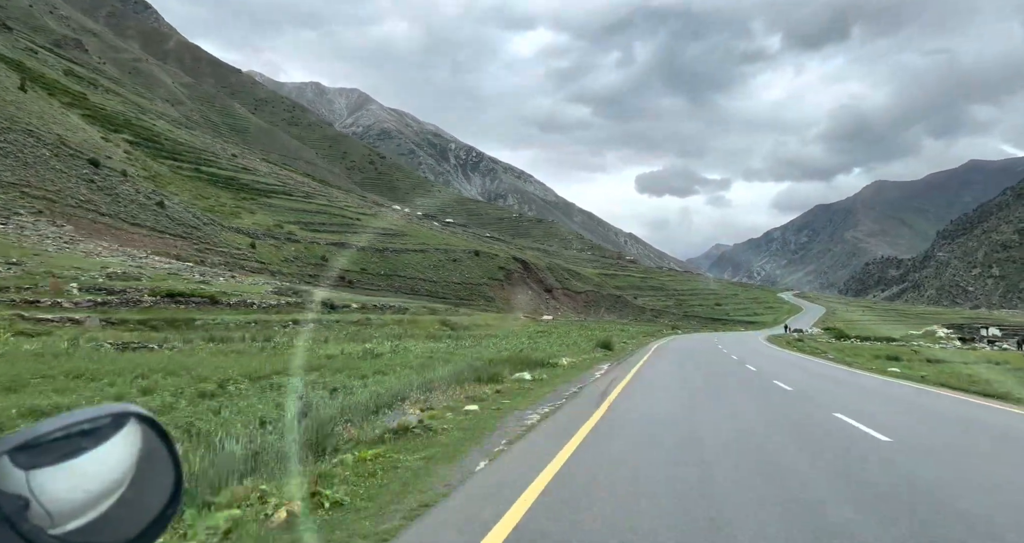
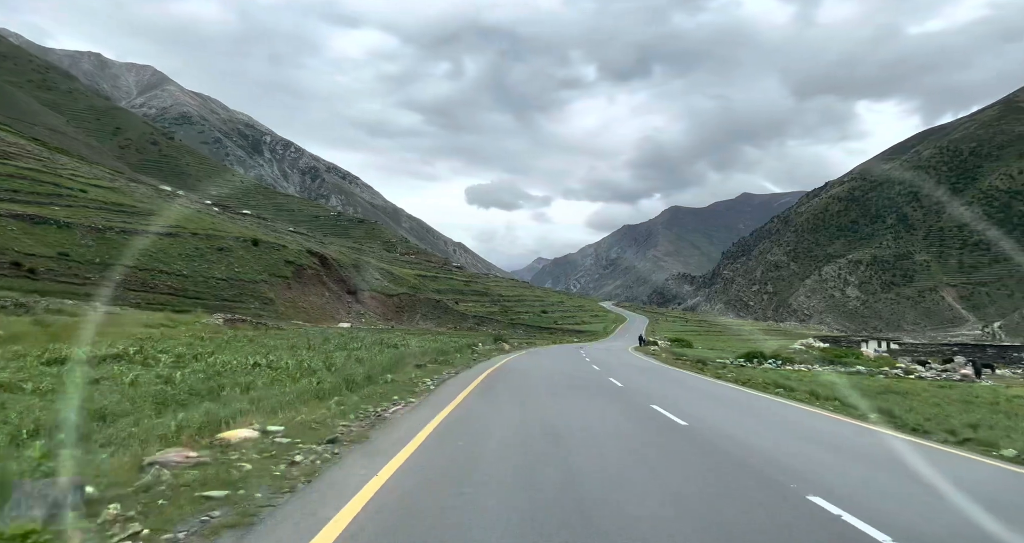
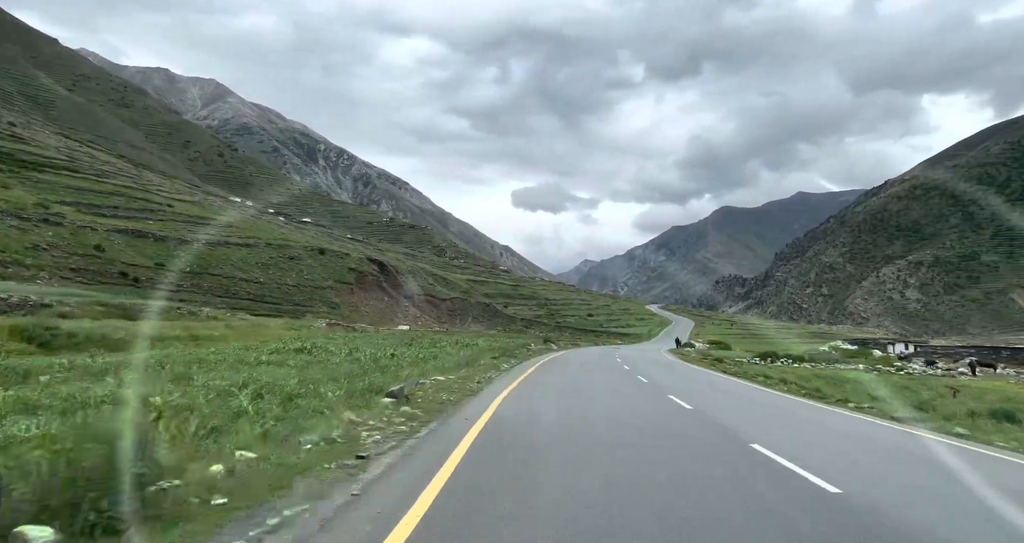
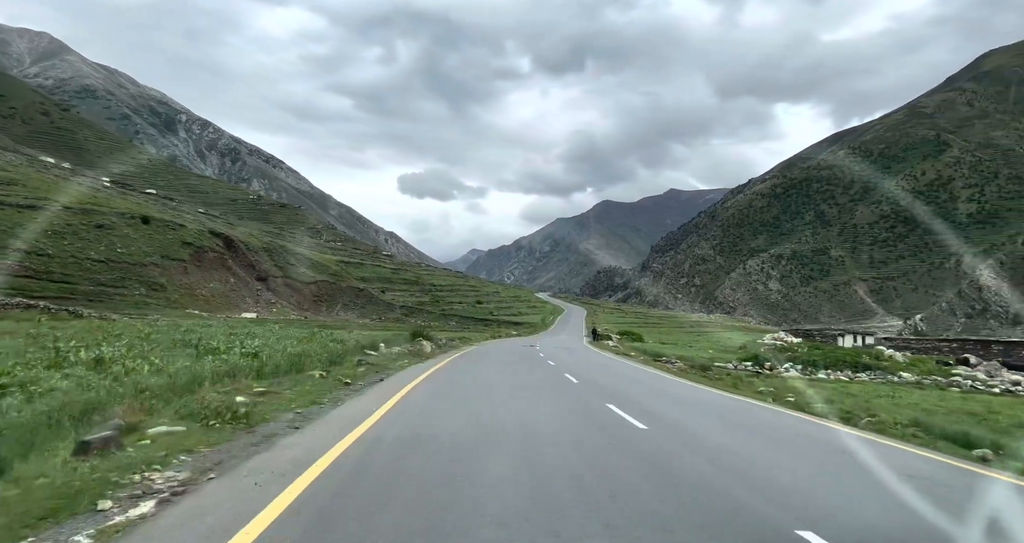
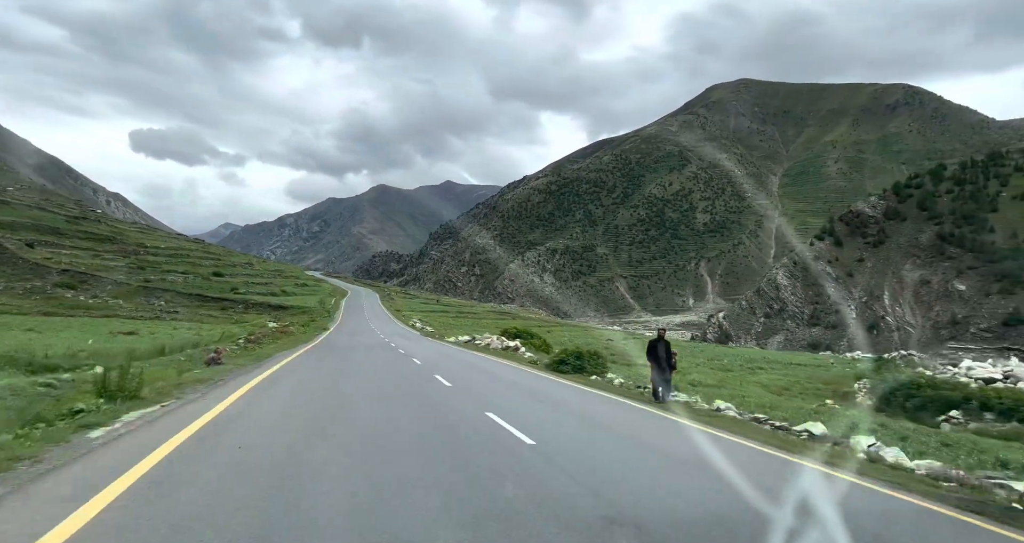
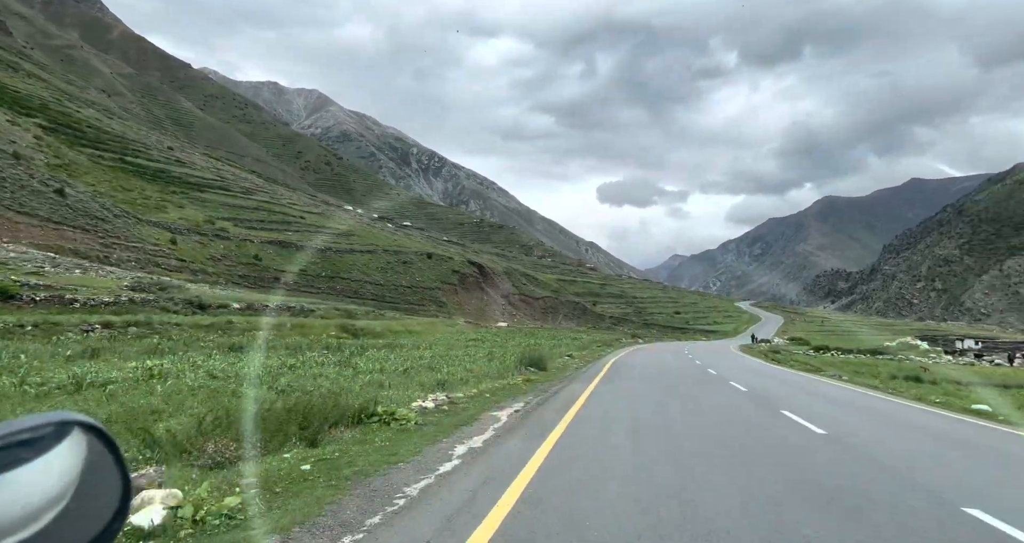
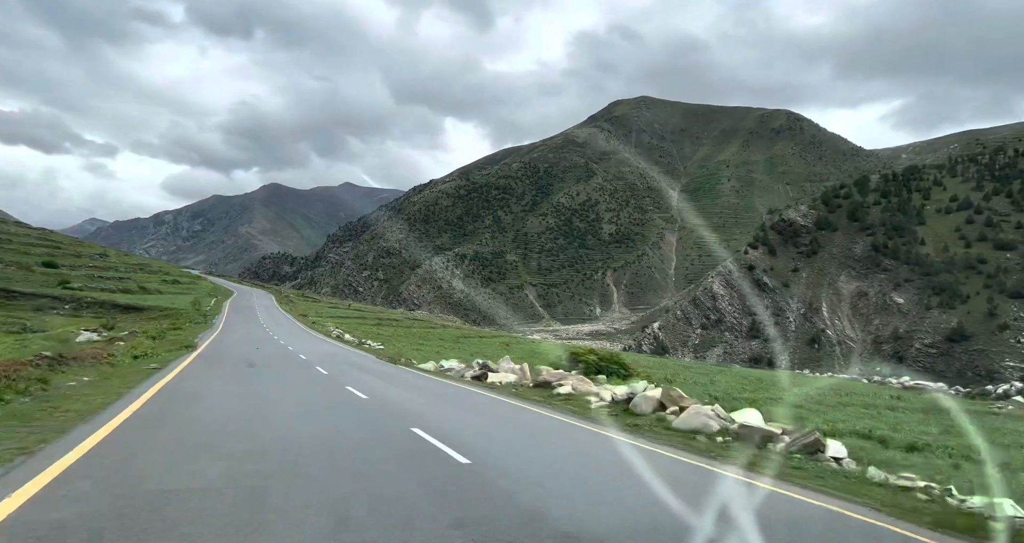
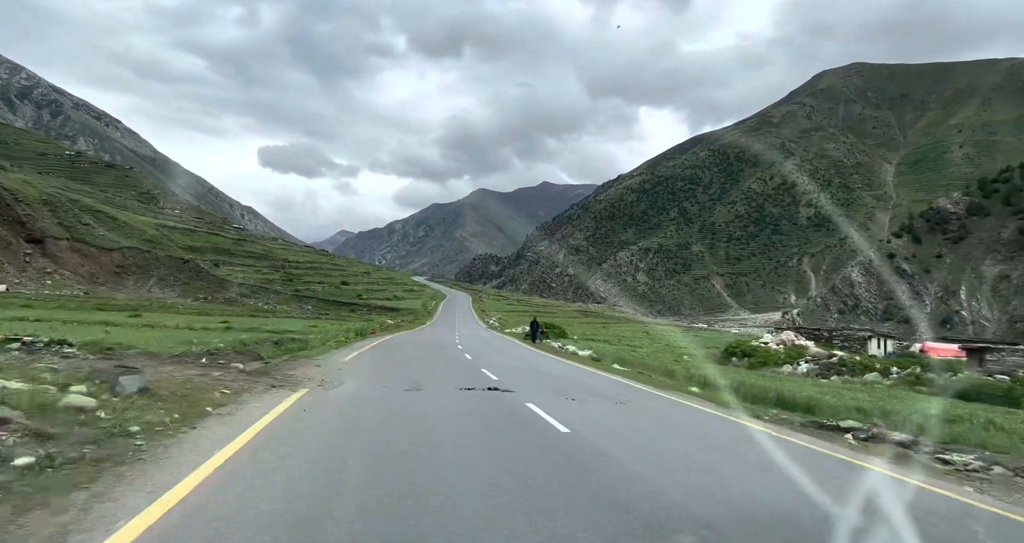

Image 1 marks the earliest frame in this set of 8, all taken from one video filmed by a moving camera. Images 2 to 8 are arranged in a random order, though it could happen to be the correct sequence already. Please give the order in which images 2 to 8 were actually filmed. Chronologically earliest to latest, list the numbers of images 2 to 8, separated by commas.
6, 3, 2, 4, 8, 5, 7
